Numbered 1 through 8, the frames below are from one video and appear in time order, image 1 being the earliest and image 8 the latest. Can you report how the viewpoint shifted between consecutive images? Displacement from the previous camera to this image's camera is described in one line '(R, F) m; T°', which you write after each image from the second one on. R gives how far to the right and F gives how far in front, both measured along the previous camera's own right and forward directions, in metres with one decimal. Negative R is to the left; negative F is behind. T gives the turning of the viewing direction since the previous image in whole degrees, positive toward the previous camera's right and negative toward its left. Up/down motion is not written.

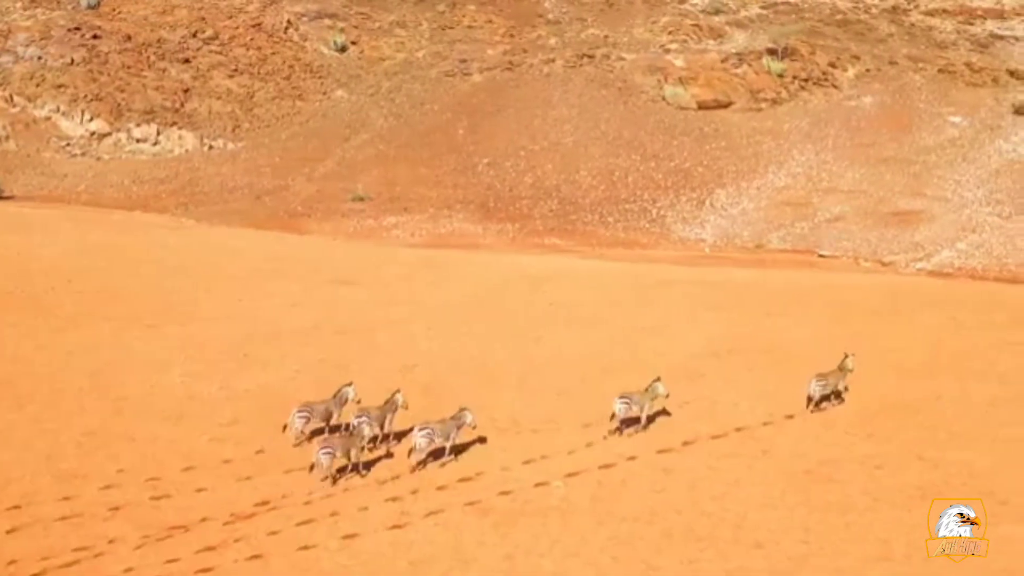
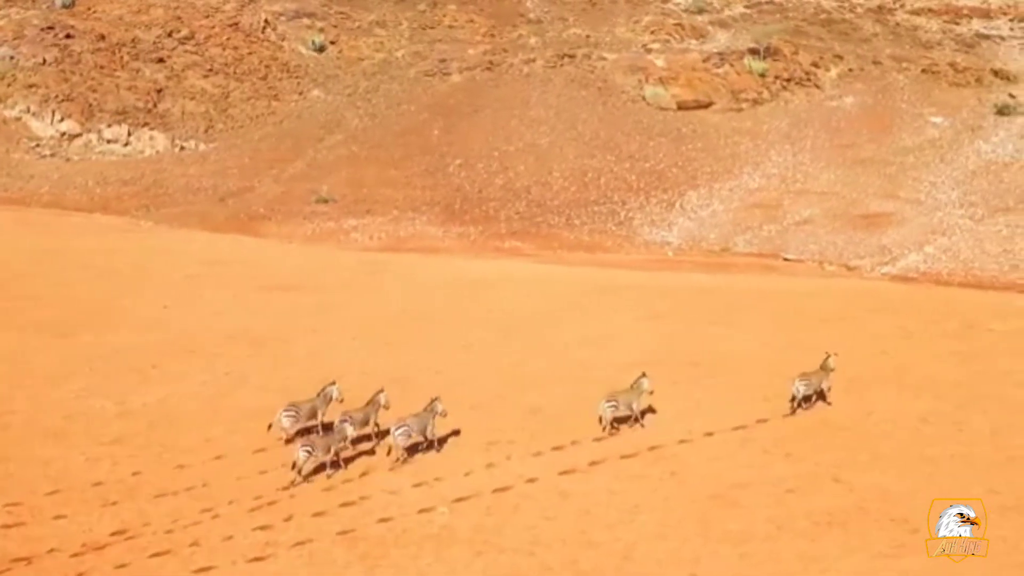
(+0.8, +0.5) m; 0°
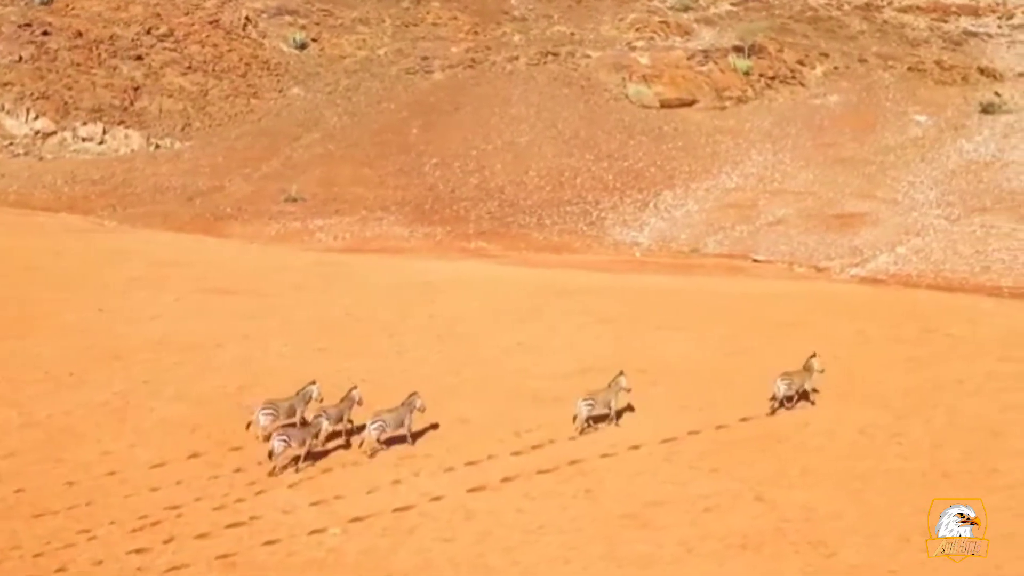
(+0.7, +0.5) m; 0°
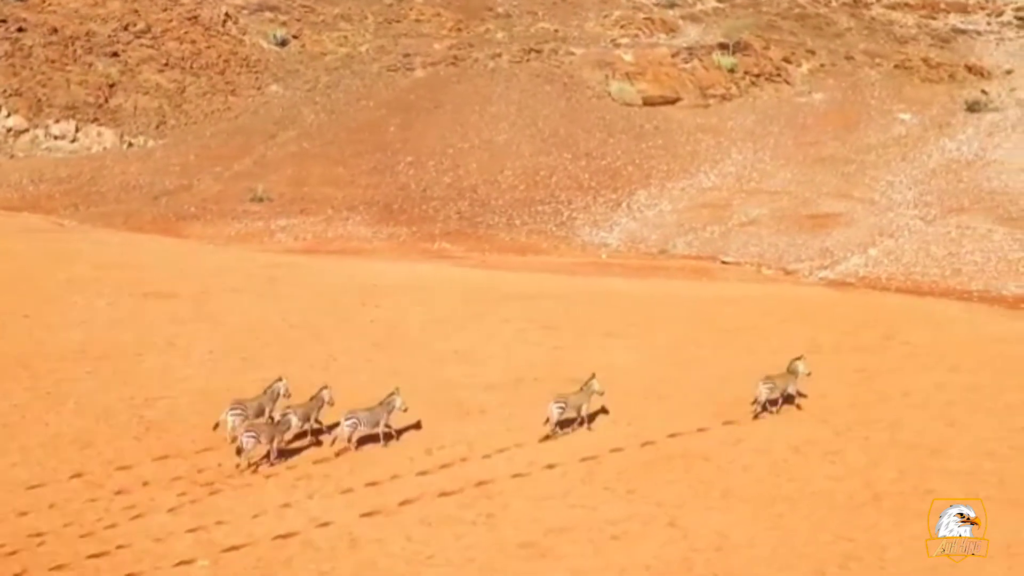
(+0.7, +0.6) m; 0°
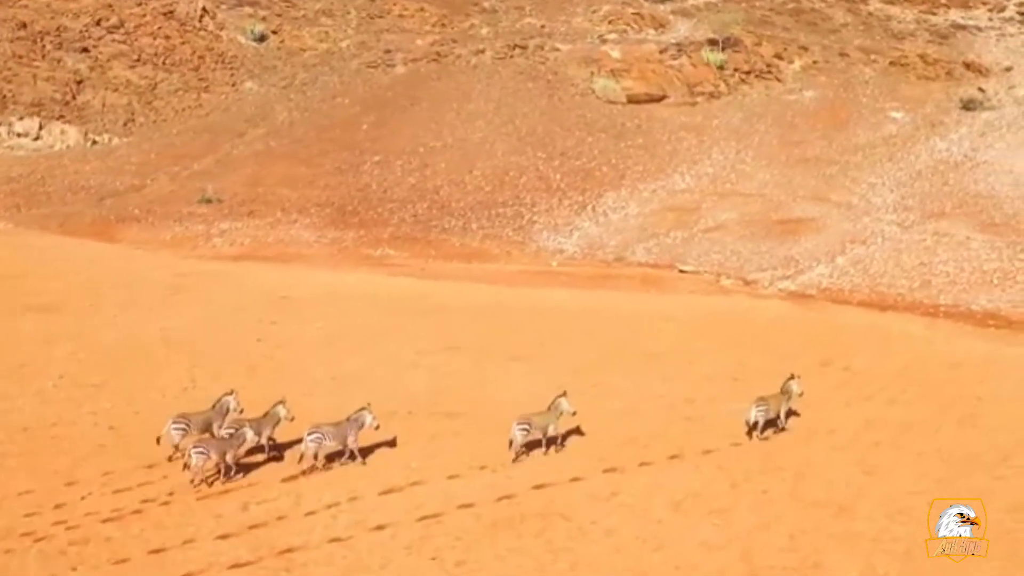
(+1.3, +1.4) m; -1°
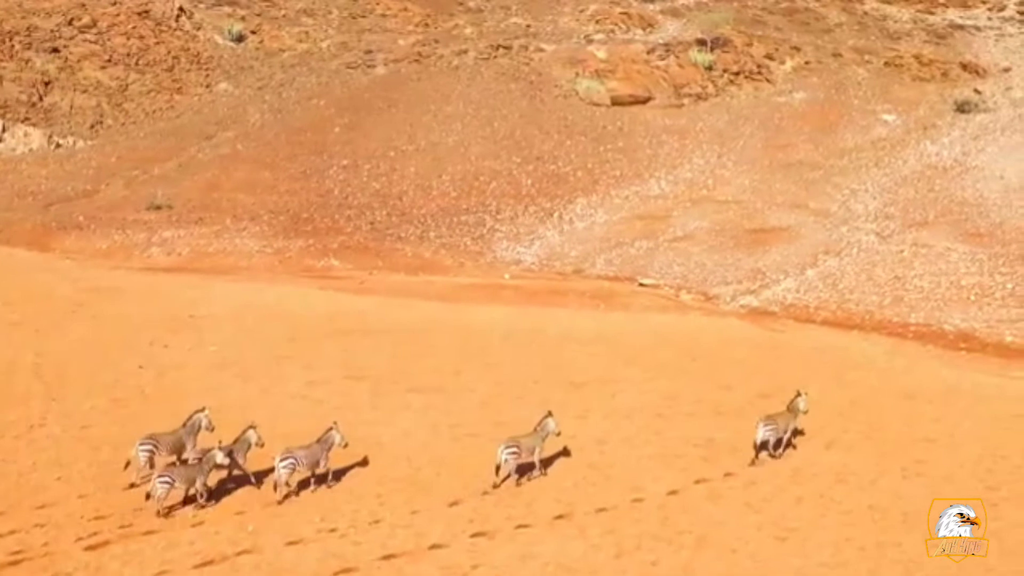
(+1.0, +1.3) m; 0°
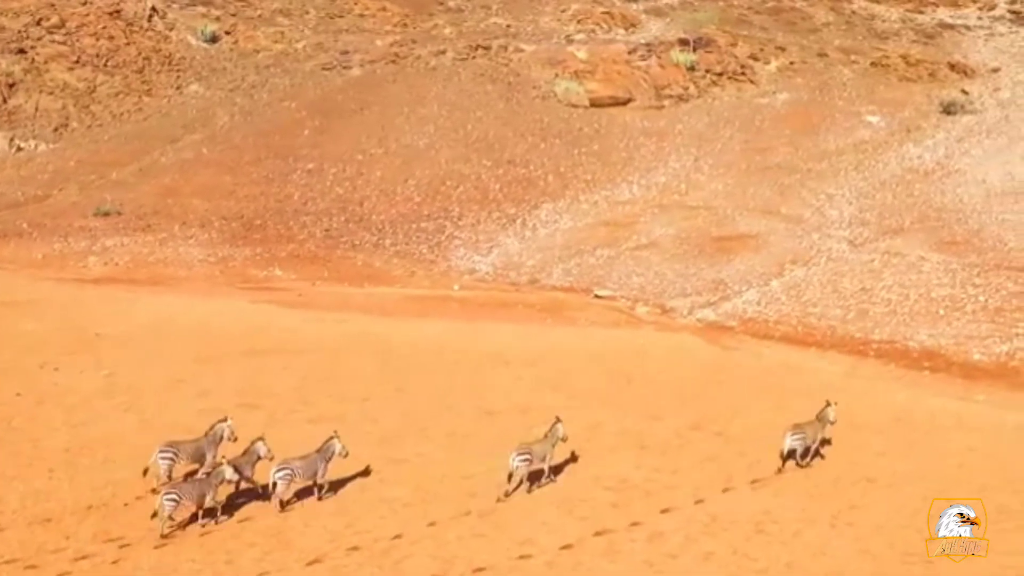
(+0.8, +1.0) m; 0°
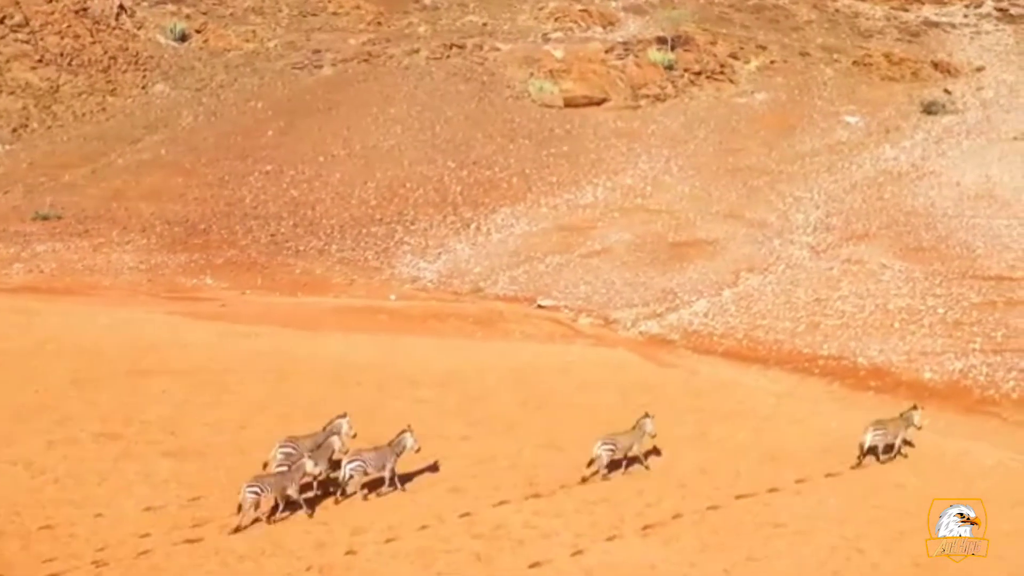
(+0.9, +1.0) m; 0°
